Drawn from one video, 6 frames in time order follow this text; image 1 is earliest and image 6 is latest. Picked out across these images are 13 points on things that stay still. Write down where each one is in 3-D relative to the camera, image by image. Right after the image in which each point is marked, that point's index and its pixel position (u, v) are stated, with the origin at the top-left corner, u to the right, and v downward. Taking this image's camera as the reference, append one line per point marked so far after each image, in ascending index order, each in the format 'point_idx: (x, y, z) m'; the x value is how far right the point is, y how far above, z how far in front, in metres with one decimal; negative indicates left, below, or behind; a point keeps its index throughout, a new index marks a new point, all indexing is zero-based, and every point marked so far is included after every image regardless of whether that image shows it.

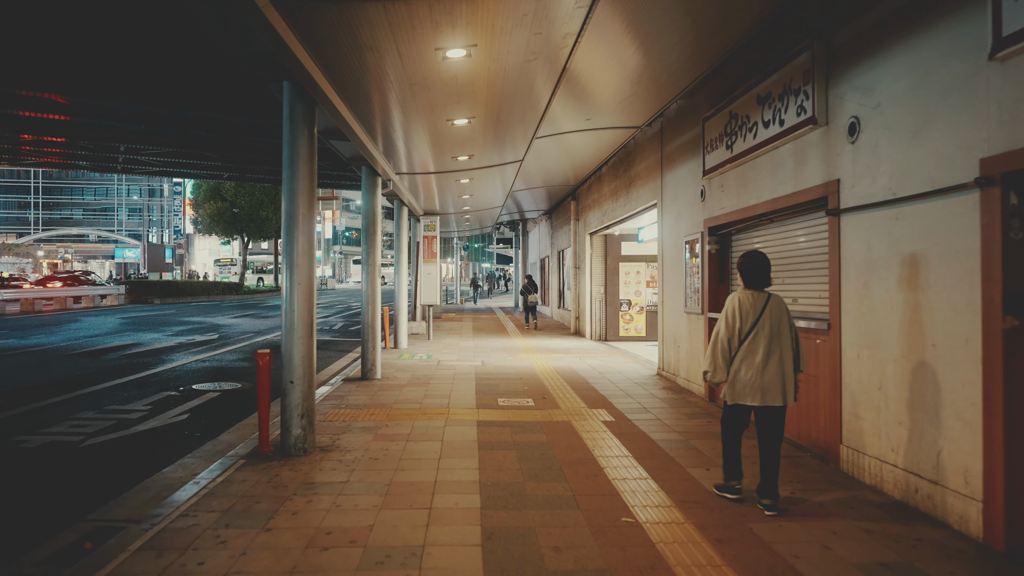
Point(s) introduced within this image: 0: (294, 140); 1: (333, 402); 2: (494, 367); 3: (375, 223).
0: (-1.3, +0.9, +4.7) m
1: (-1.4, -0.9, +6.5) m
2: (-0.2, -0.9, +9.3) m
3: (-1.4, +0.6, +8.3) m
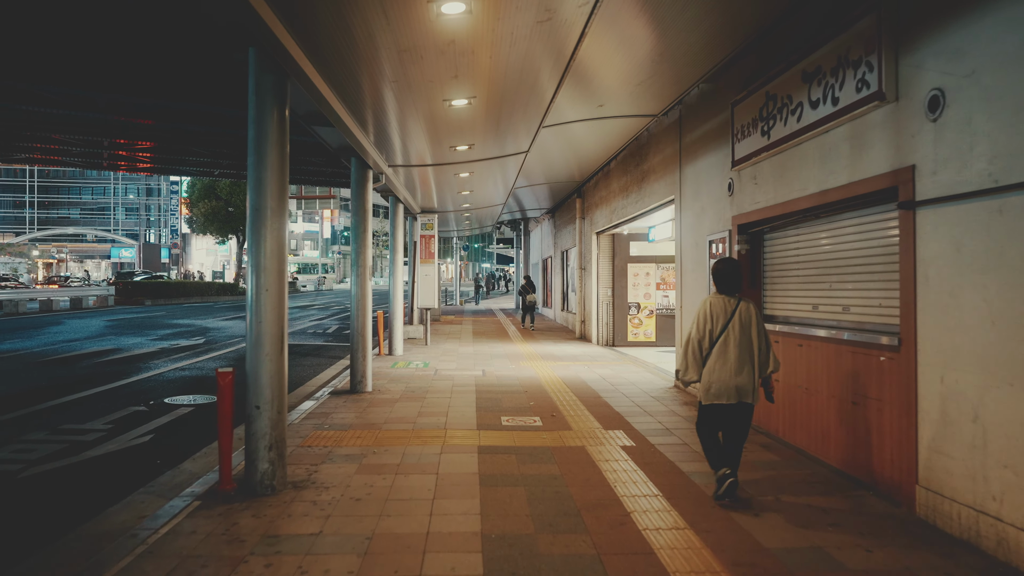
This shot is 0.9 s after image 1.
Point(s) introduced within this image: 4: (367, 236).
0: (-1.2, +0.8, +4.0) m
1: (-1.4, -1.0, +5.8) m
2: (-0.2, -0.9, +8.6) m
3: (-1.4, +0.6, +7.6) m
4: (-1.3, +0.5, +7.5) m
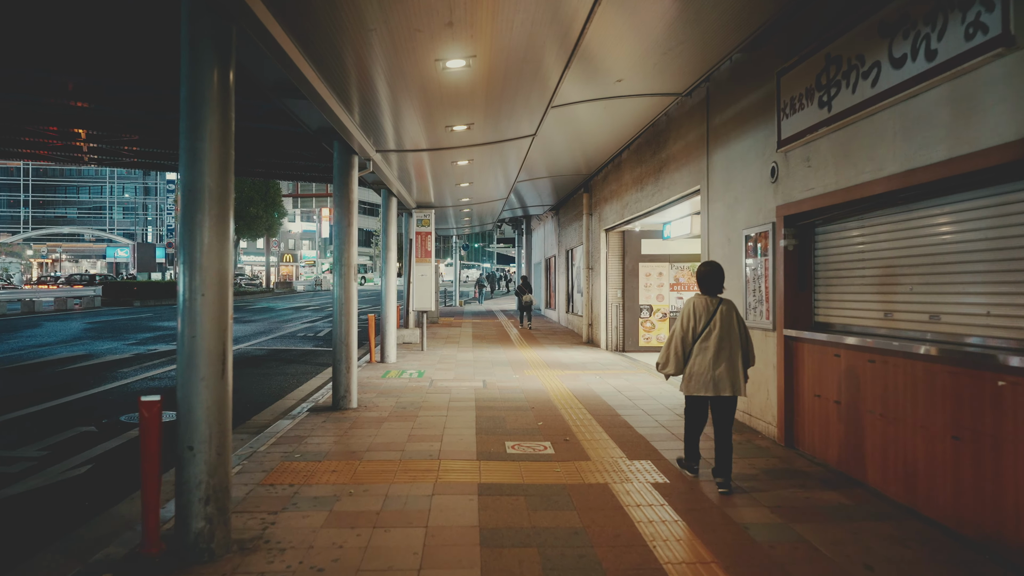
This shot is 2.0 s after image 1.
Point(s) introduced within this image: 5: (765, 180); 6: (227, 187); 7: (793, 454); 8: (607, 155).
0: (-1.2, +0.8, +3.1) m
1: (-1.4, -1.0, +4.9) m
2: (-0.1, -1.0, +7.7) m
3: (-1.3, +0.6, +6.7) m
4: (-1.3, +0.5, +6.6) m
5: (+1.7, +0.7, +5.4) m
6: (-1.1, +0.4, +3.1) m
7: (+1.7, -1.0, +4.9) m
8: (+1.3, +1.8, +10.9) m
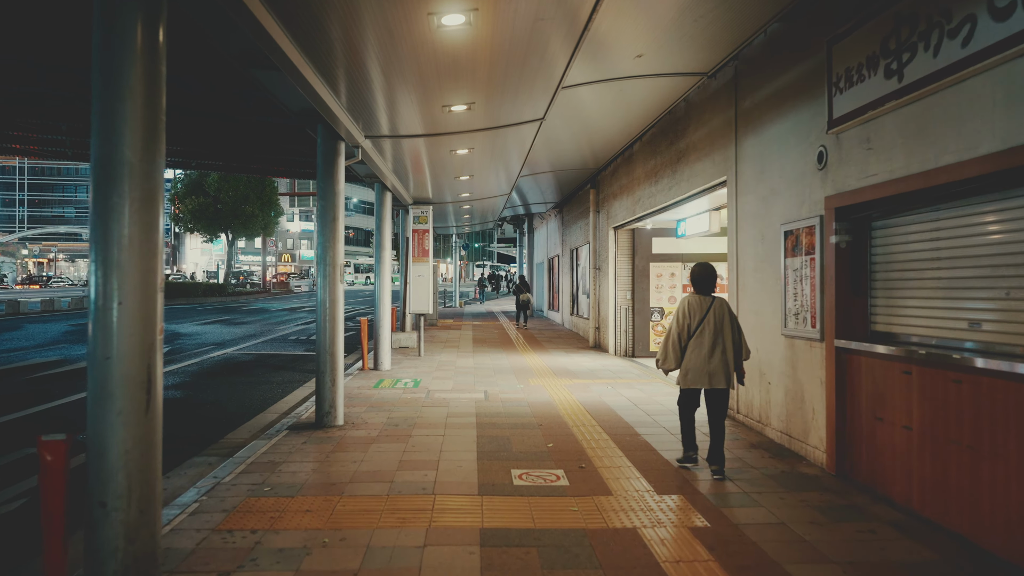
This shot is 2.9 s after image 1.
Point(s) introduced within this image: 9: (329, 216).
0: (-1.1, +0.8, +2.4) m
1: (-1.3, -1.0, +4.2) m
2: (-0.1, -1.0, +7.0) m
3: (-1.3, +0.6, +6.0) m
4: (-1.3, +0.4, +5.9) m
5: (+1.7, +0.7, +4.7) m
6: (-1.1, +0.4, +2.4) m
7: (+1.7, -1.0, +4.2) m
8: (+1.3, +1.8, +10.2) m
9: (-1.3, +0.5, +5.9) m
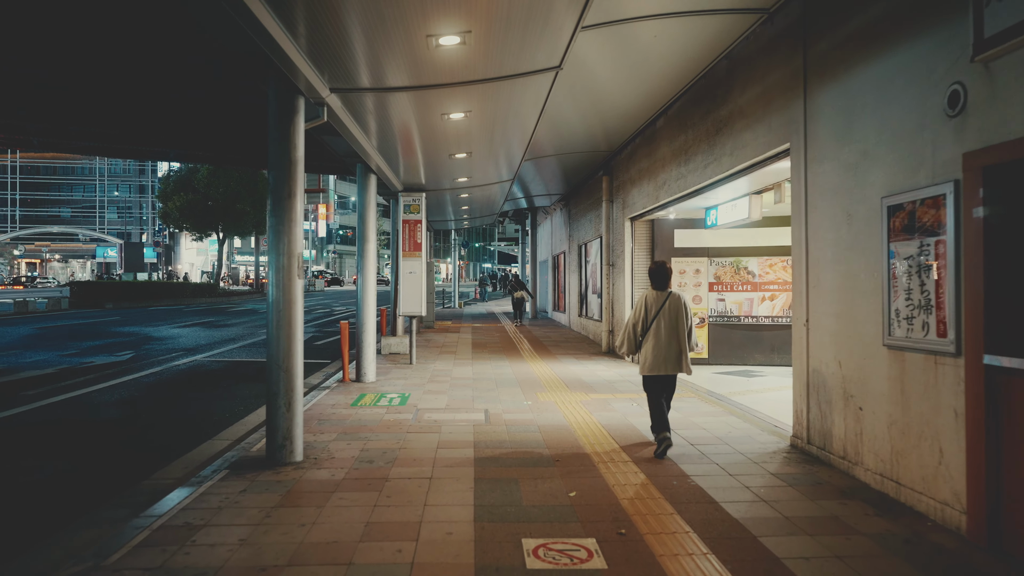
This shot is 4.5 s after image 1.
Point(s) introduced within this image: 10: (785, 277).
0: (-1.1, +0.8, +1.1) m
1: (-1.3, -1.0, +2.9) m
2: (-0.1, -1.0, +5.7) m
3: (-1.3, +0.6, +4.7) m
4: (-1.2, +0.5, +4.6) m
5: (+1.8, +0.7, +3.4) m
6: (-1.0, +0.4, +1.1) m
7: (+1.8, -1.0, +2.9) m
8: (+1.3, +1.8, +8.9) m
9: (-1.3, +0.6, +4.7) m
10: (+3.2, +0.1, +9.7) m
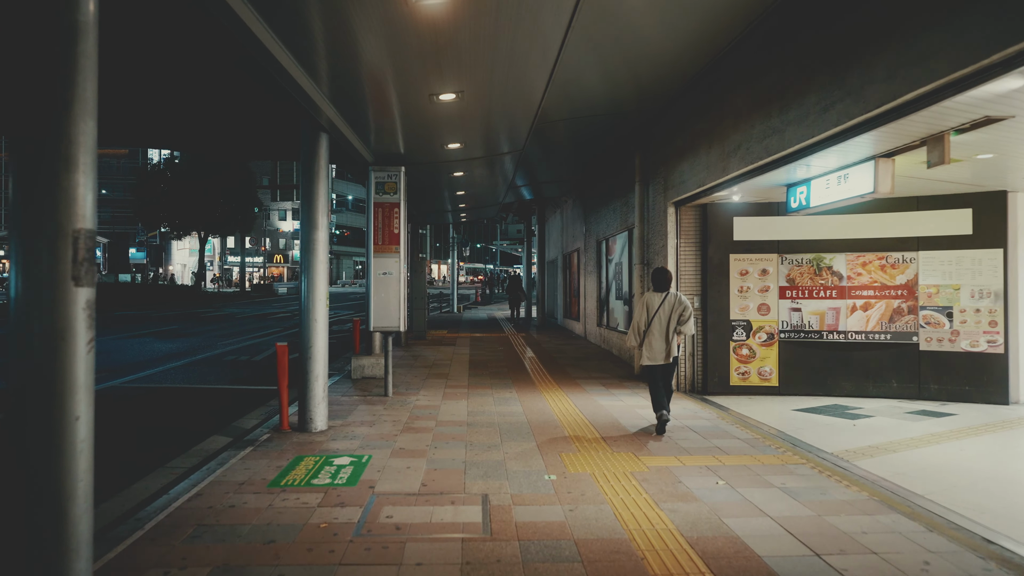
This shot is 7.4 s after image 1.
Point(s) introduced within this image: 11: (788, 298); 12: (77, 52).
0: (-1.0, +0.8, -1.3) m
1: (-1.2, -1.0, +0.5) m
2: (0.0, -1.0, +3.3) m
3: (-1.2, +0.6, +2.3) m
4: (-1.2, +0.4, +2.2) m
5: (+1.8, +0.7, +1.0) m
6: (-1.0, +0.4, -1.2) m
7: (+1.8, -1.0, +0.5) m
8: (+1.4, +1.7, +6.5) m
9: (-1.2, +0.5, +2.3) m
10: (+3.3, +0.1, +7.2) m
11: (+2.5, -0.1, +7.4) m
12: (-1.2, +0.6, +2.3) m
